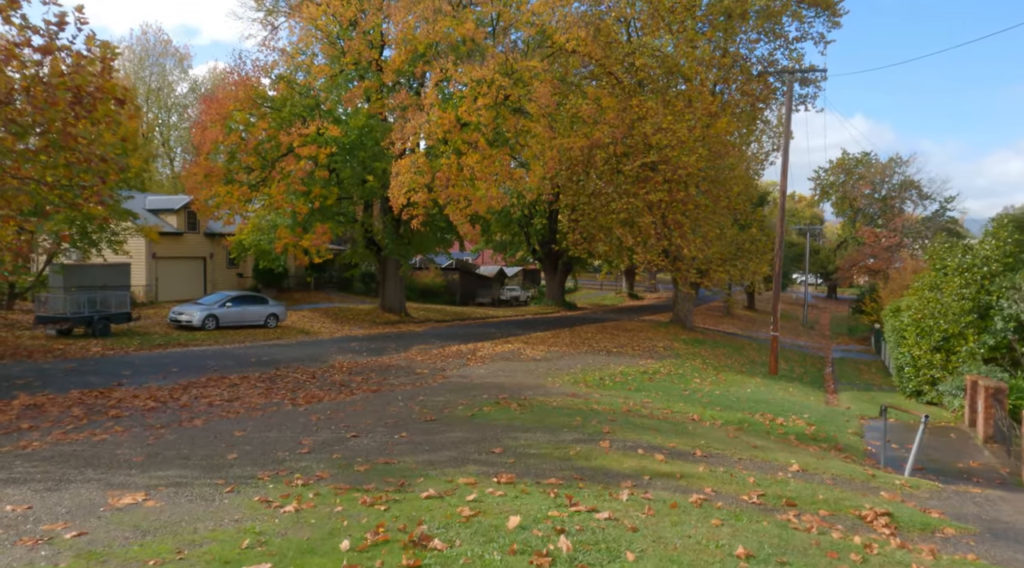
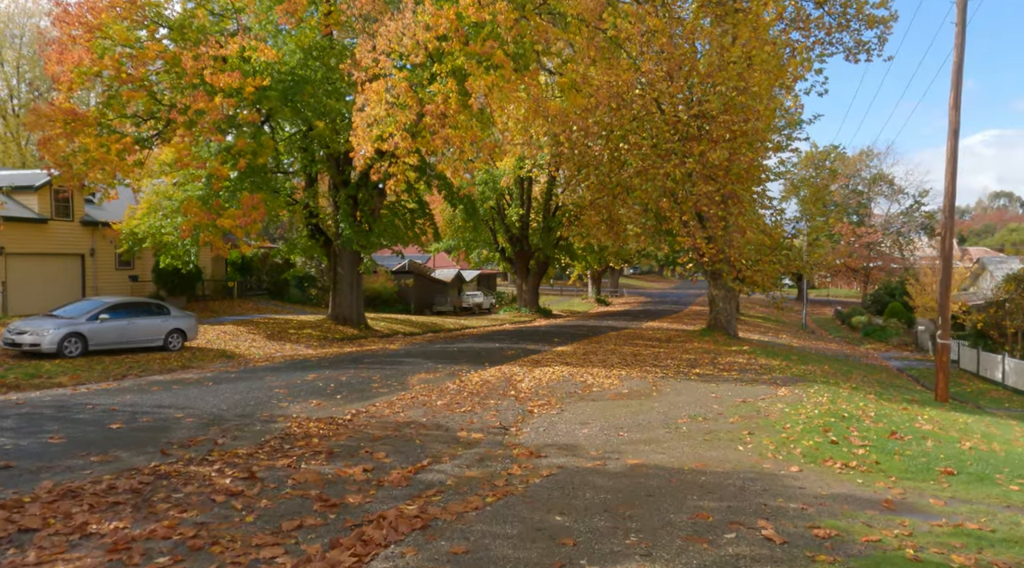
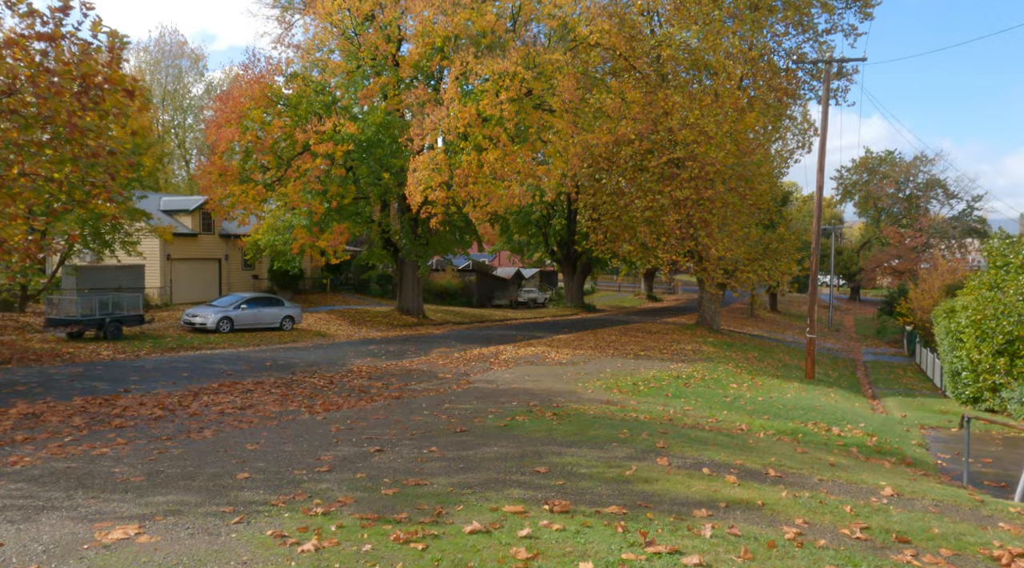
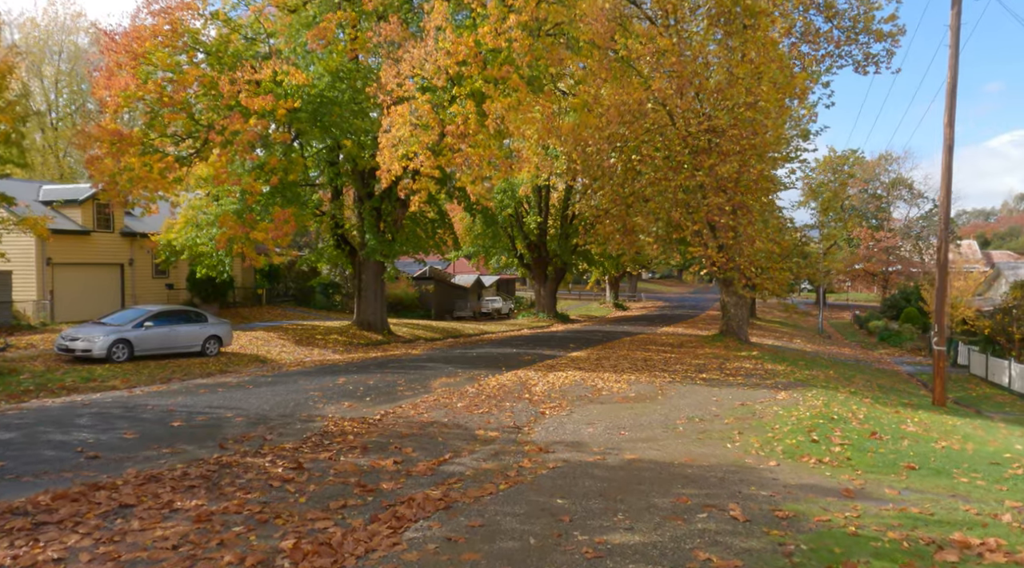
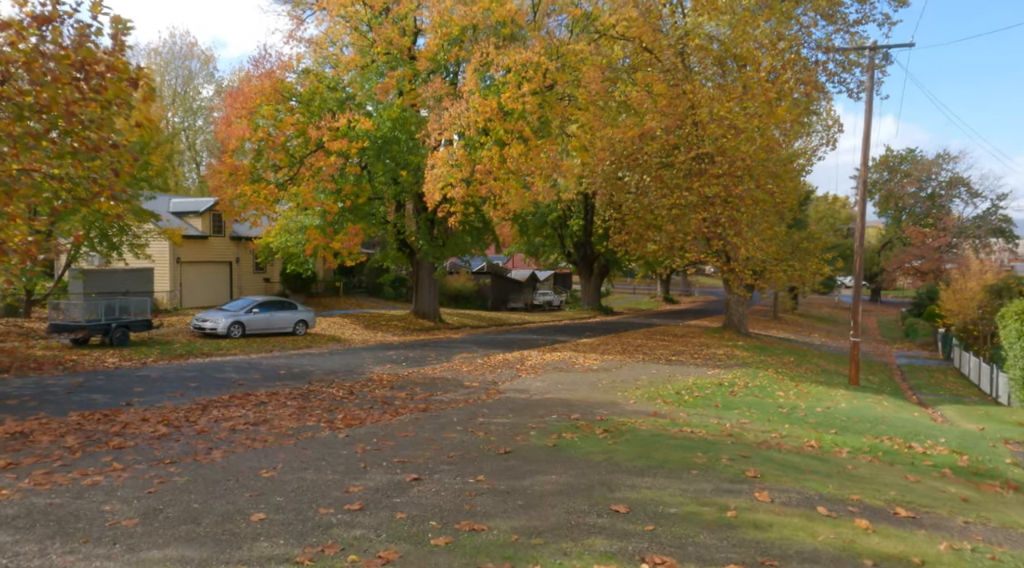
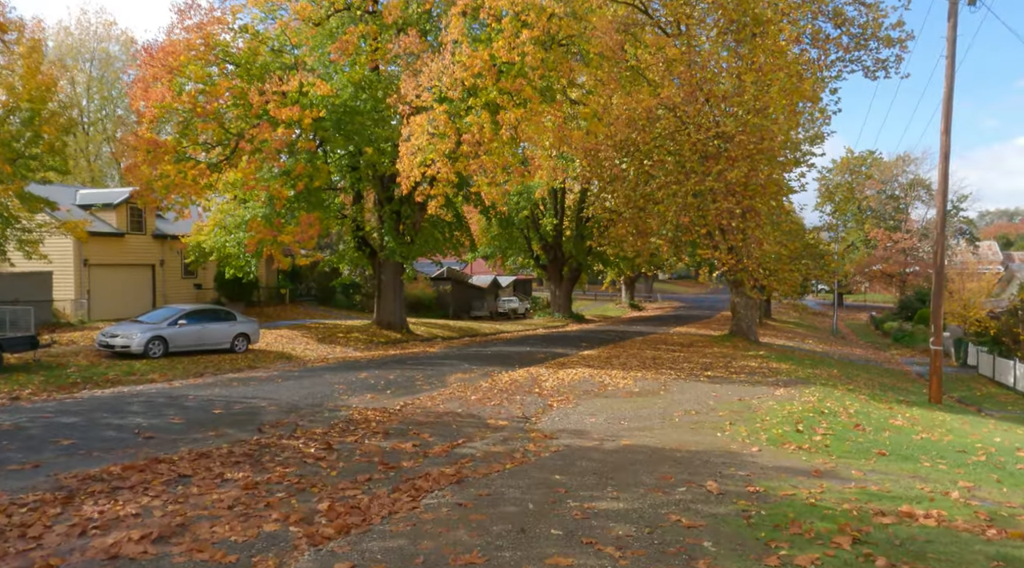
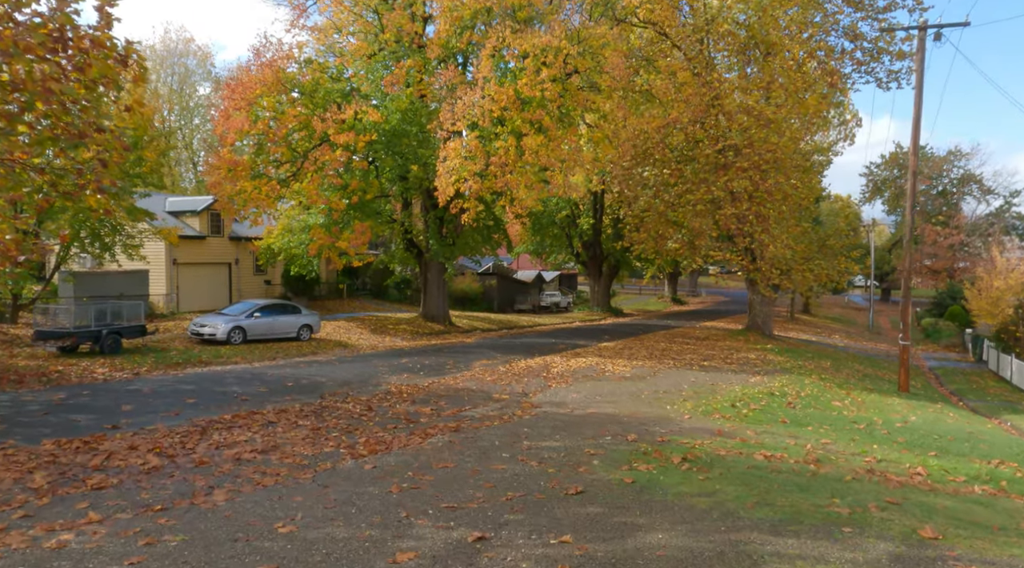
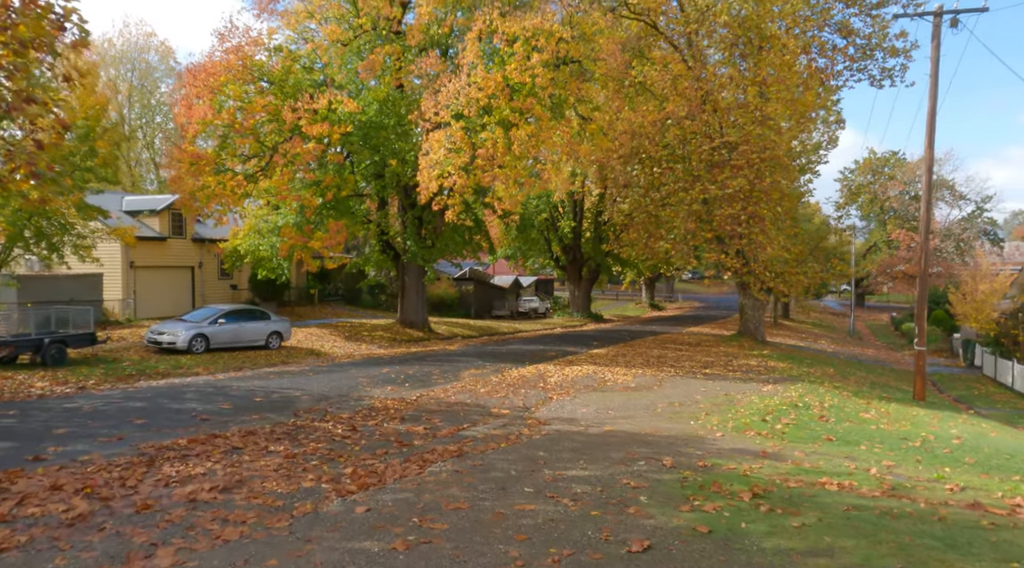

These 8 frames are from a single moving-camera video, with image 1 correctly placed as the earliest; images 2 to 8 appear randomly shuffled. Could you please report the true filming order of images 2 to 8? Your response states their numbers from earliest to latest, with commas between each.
3, 5, 7, 8, 6, 4, 2
